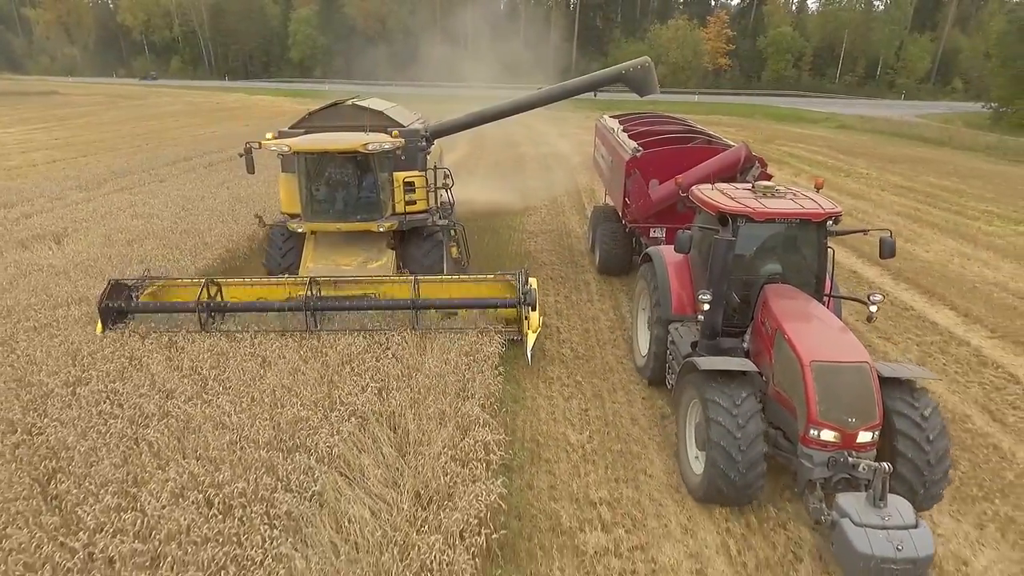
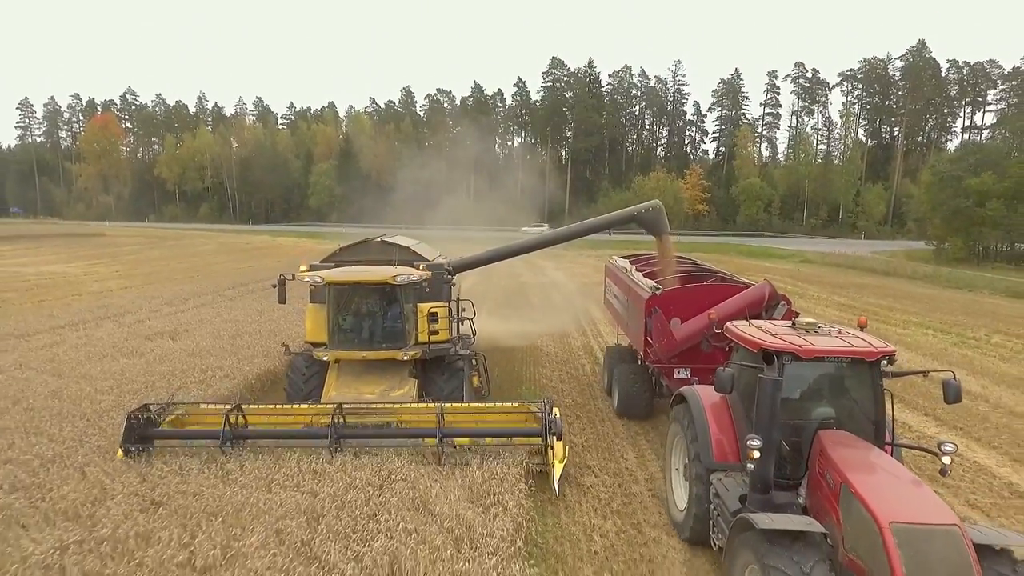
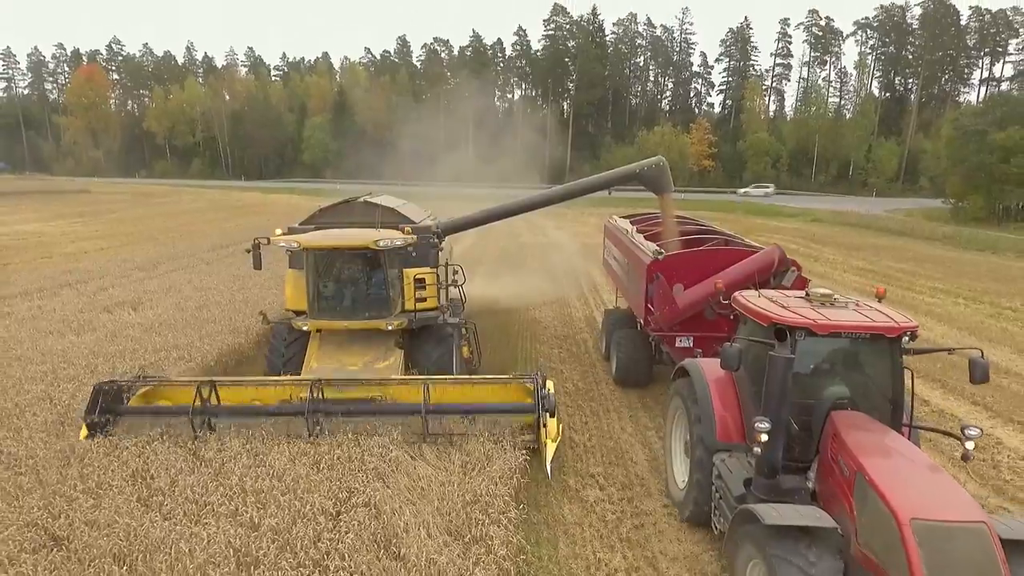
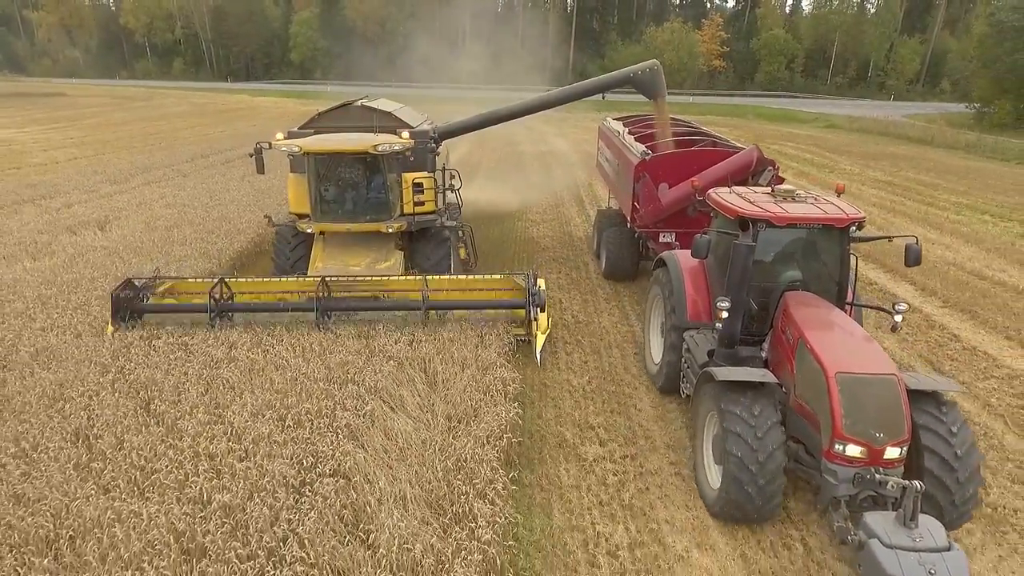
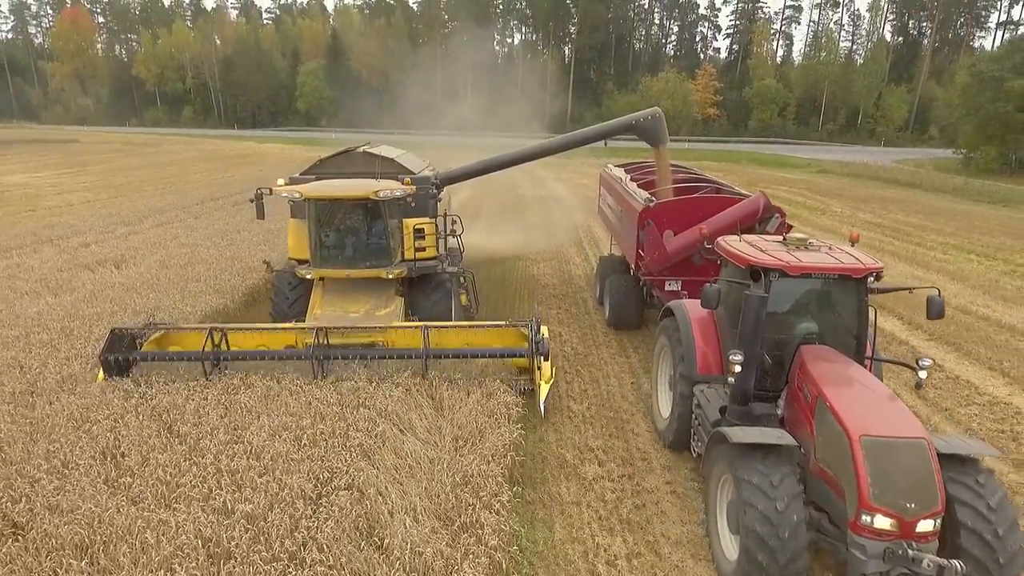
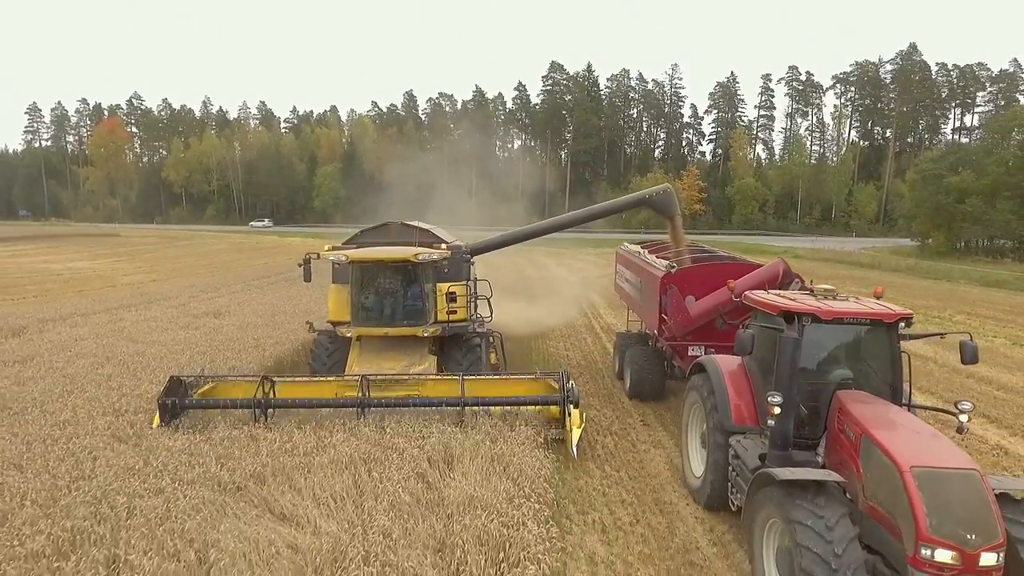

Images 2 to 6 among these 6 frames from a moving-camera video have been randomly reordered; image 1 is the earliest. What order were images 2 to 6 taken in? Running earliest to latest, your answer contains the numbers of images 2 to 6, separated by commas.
4, 5, 3, 2, 6
